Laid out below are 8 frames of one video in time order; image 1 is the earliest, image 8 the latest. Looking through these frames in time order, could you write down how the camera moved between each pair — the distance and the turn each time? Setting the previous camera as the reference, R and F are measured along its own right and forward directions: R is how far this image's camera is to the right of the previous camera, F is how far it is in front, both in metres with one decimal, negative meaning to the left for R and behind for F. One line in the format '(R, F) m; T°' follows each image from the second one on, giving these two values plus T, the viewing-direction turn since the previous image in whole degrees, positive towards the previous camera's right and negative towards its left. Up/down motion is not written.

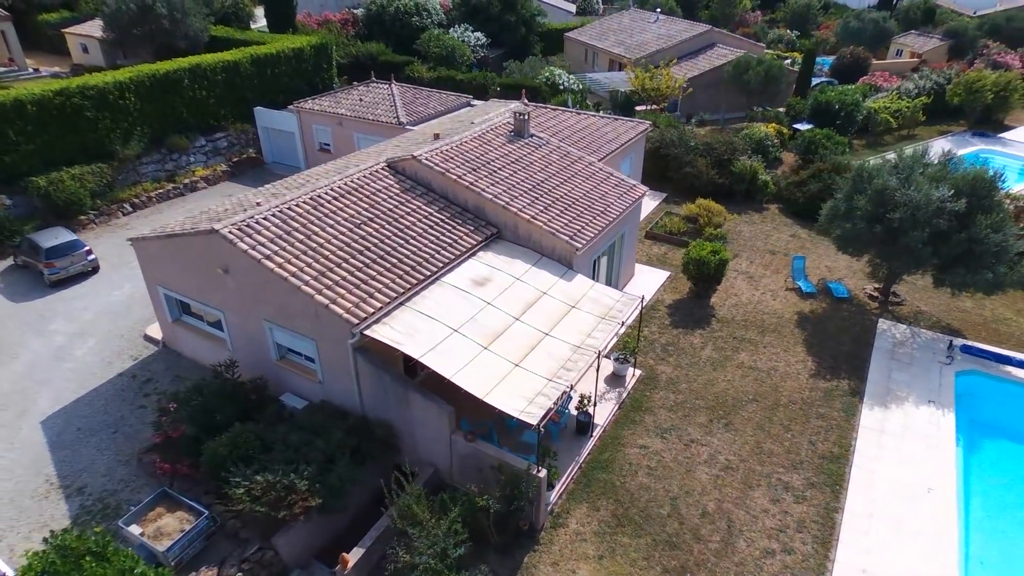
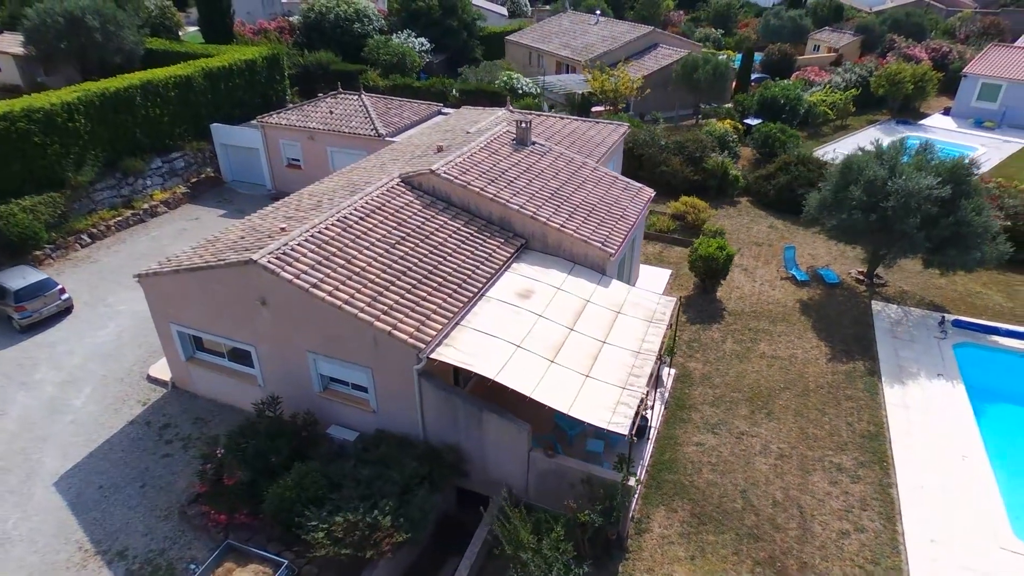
(-3.6, +0.3) m; +7°
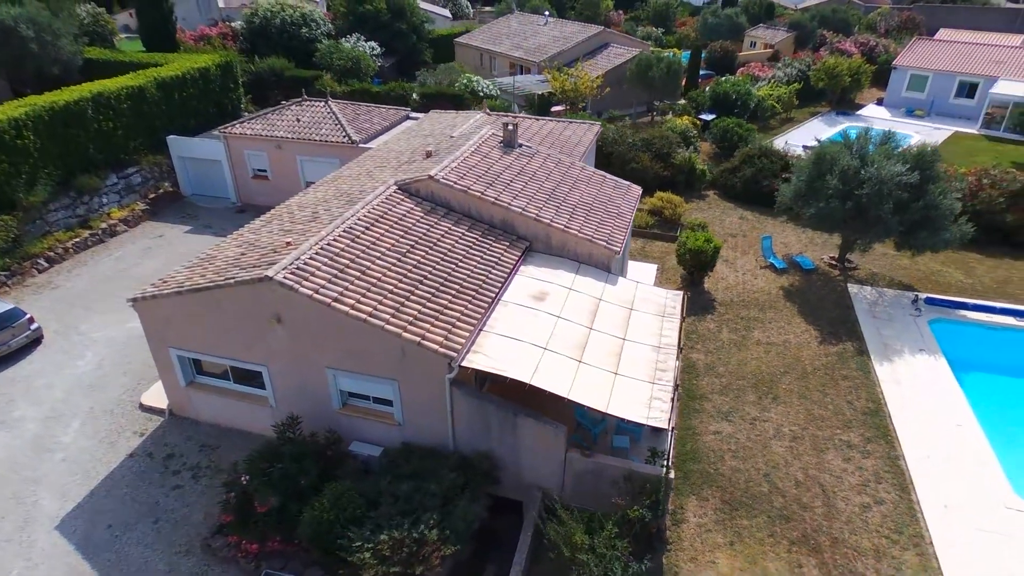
(-2.2, +0.1) m; +5°
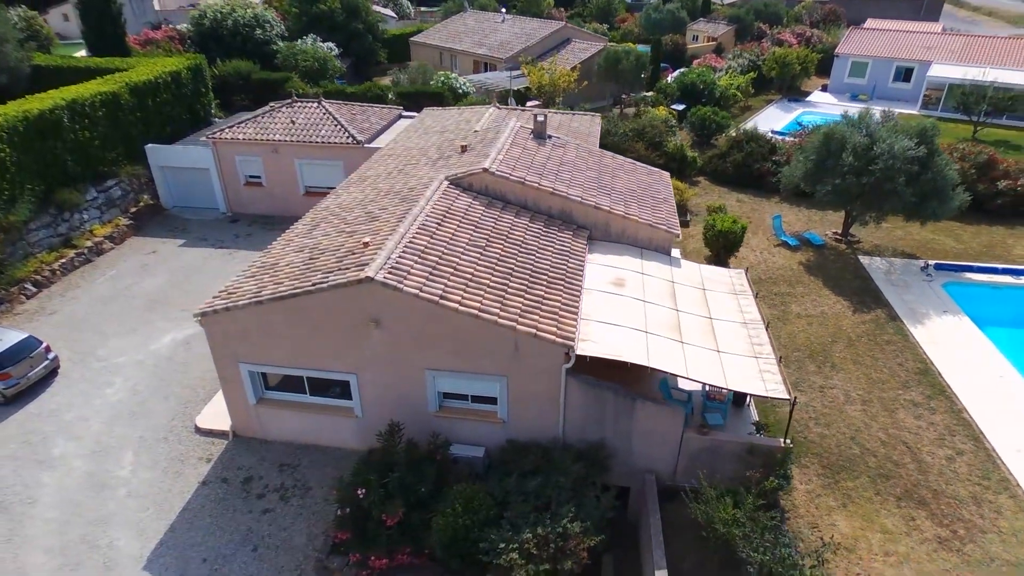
(-4.5, +0.5) m; +7°
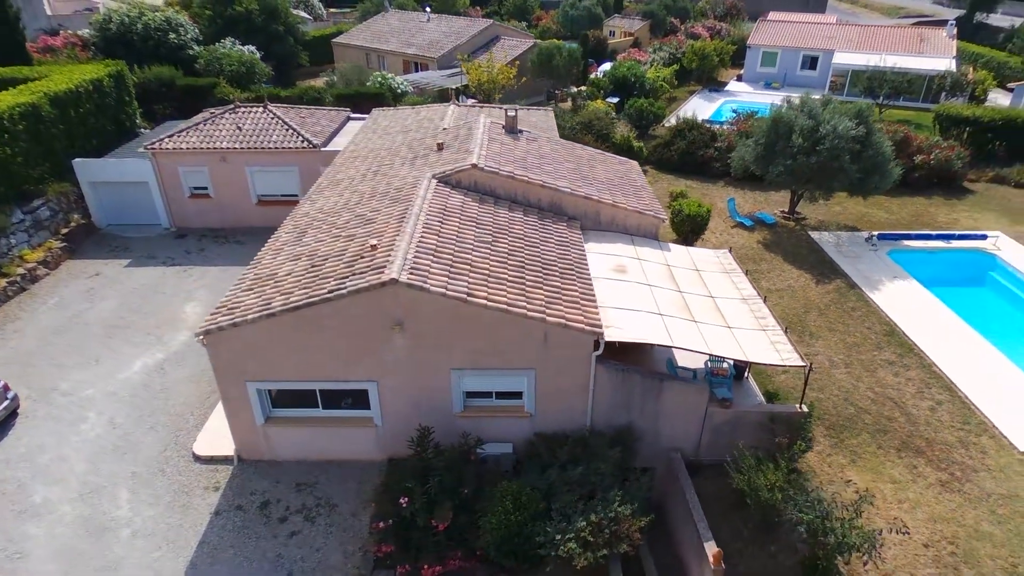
(-2.6, +0.2) m; +7°
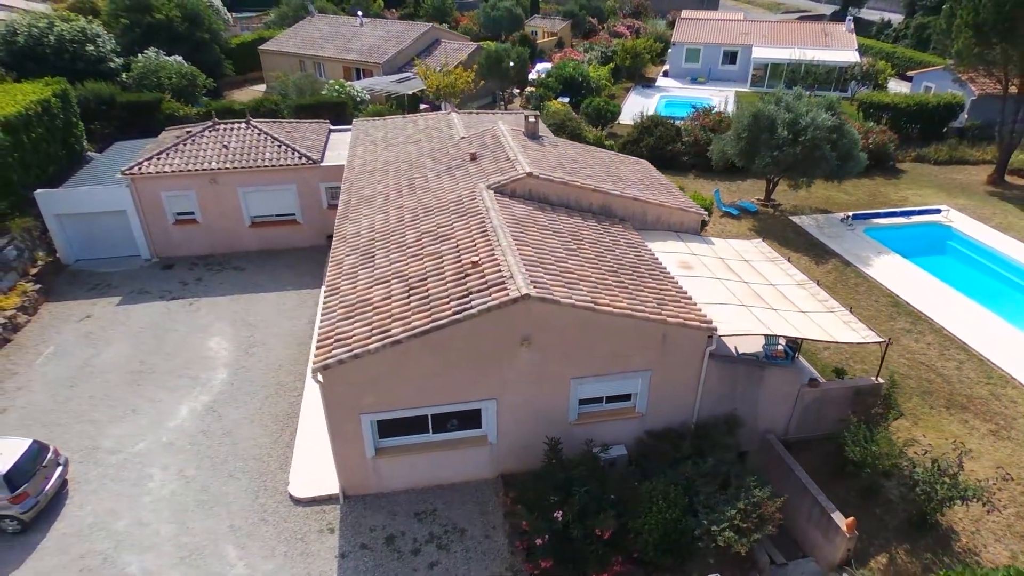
(-5.3, +0.3) m; +9°
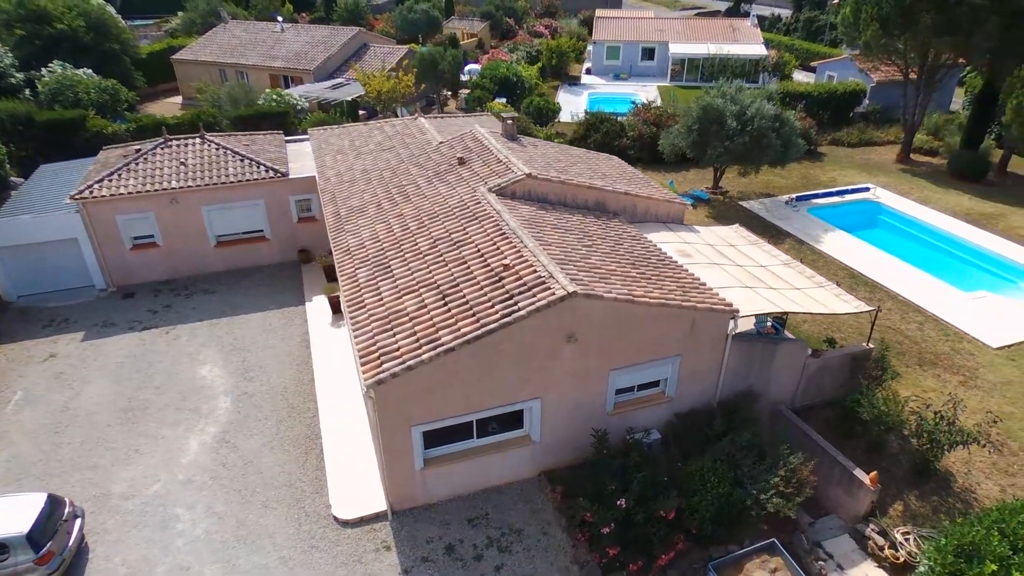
(-3.1, 0.0) m; +8°
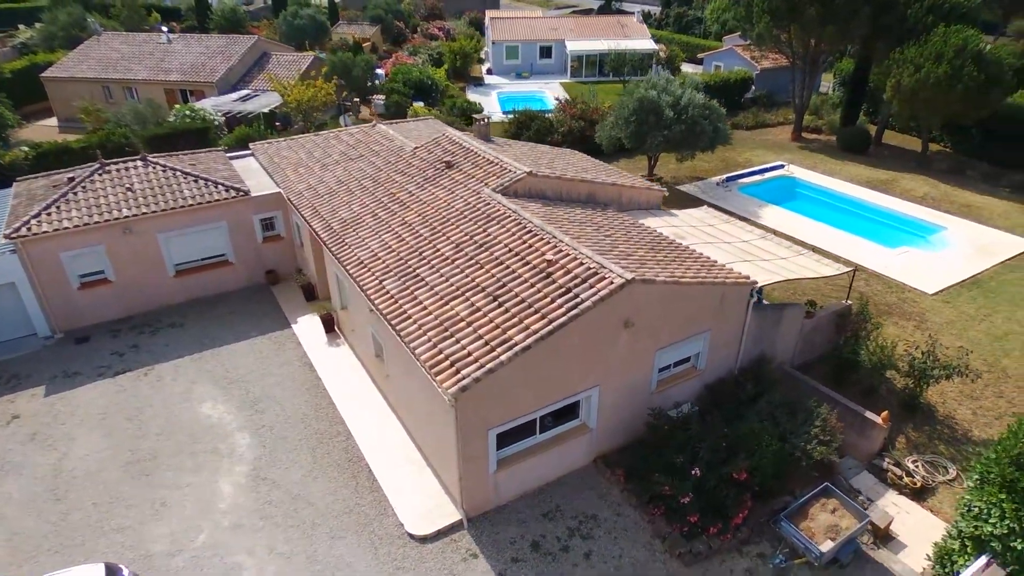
(-4.2, +0.2) m; +10°
